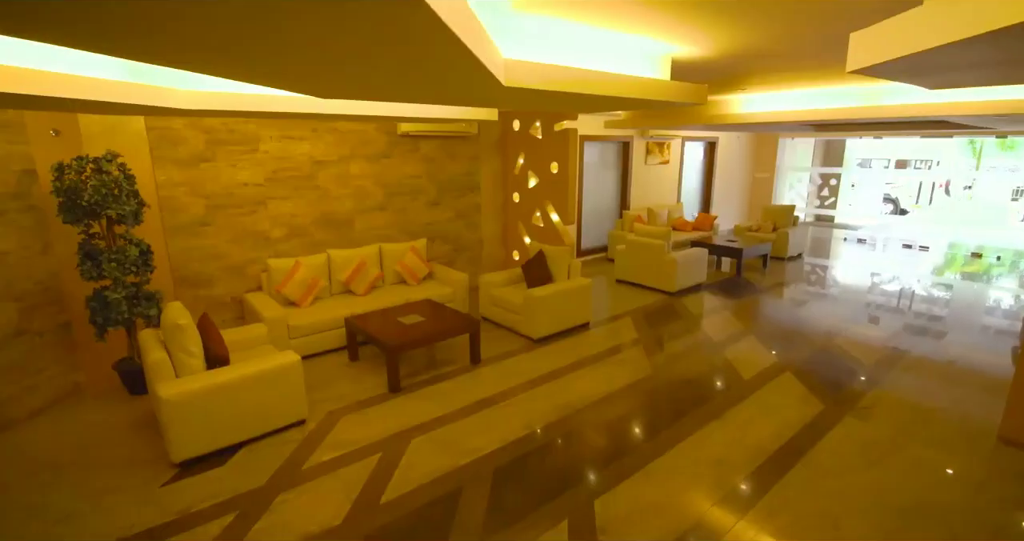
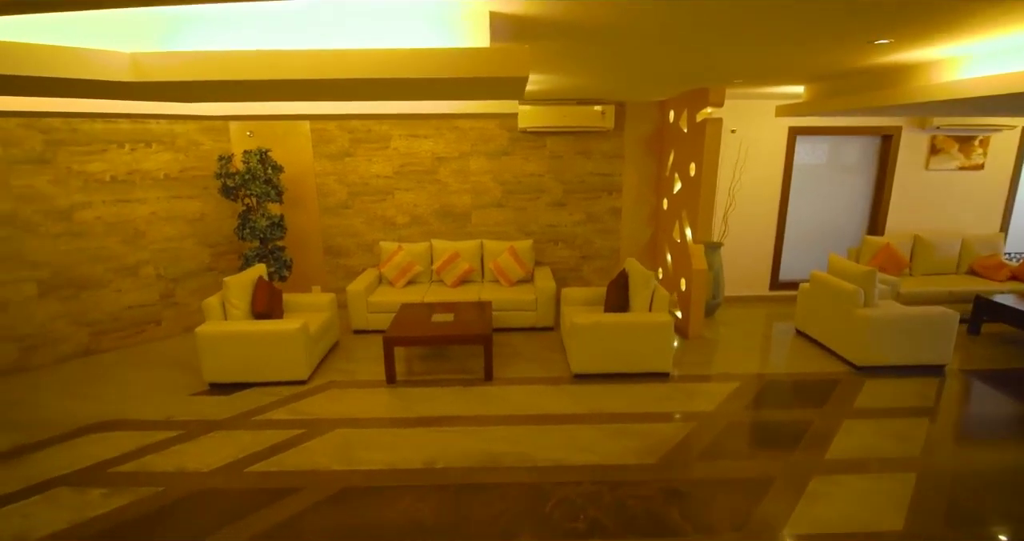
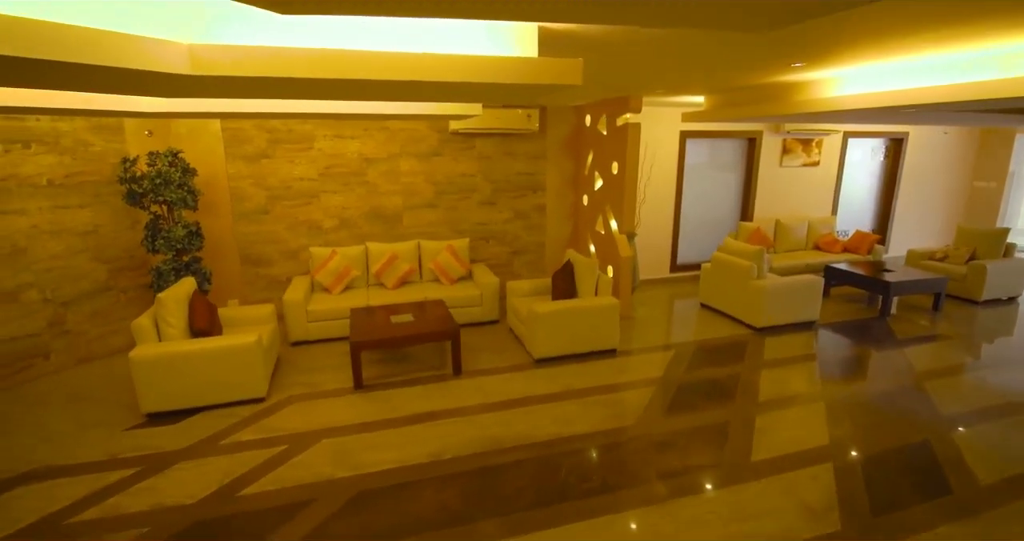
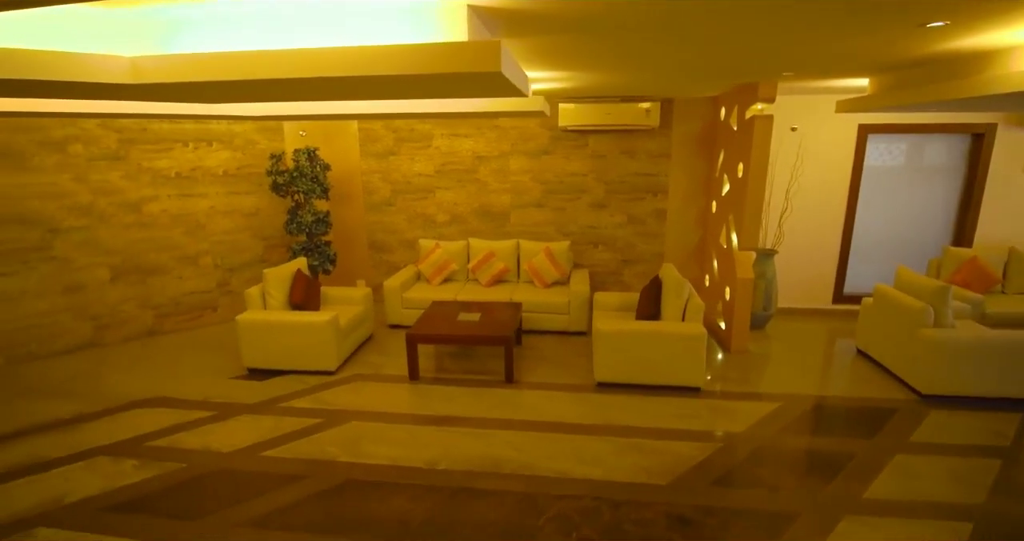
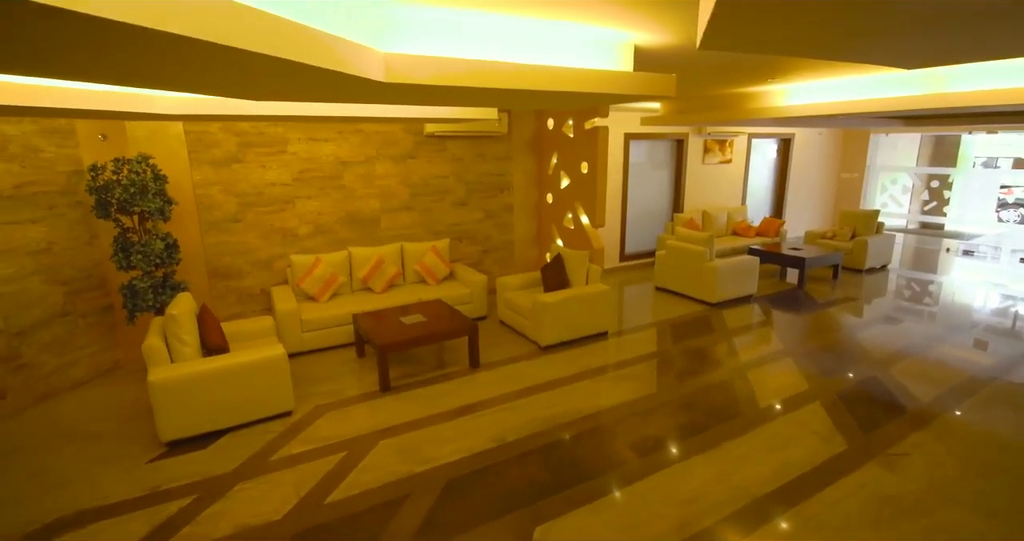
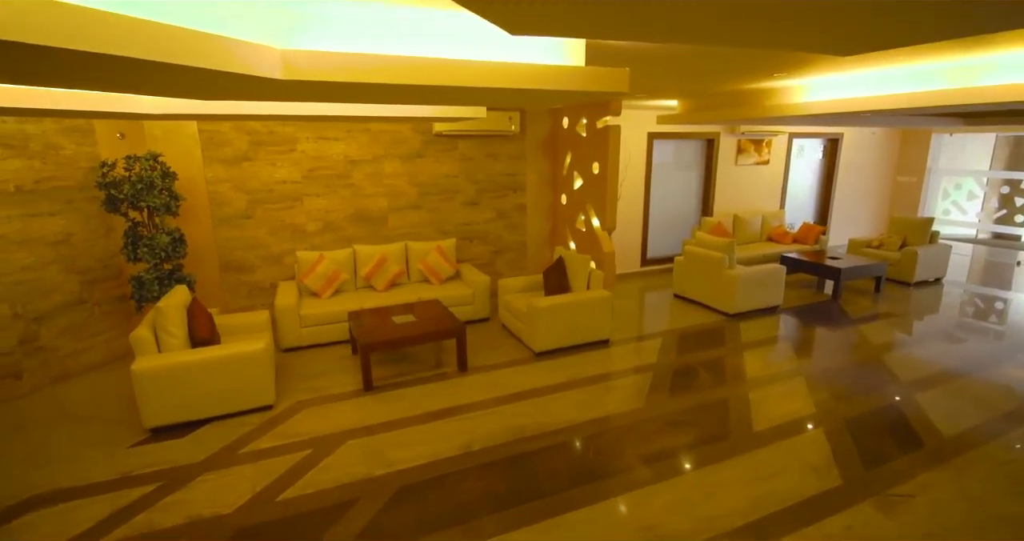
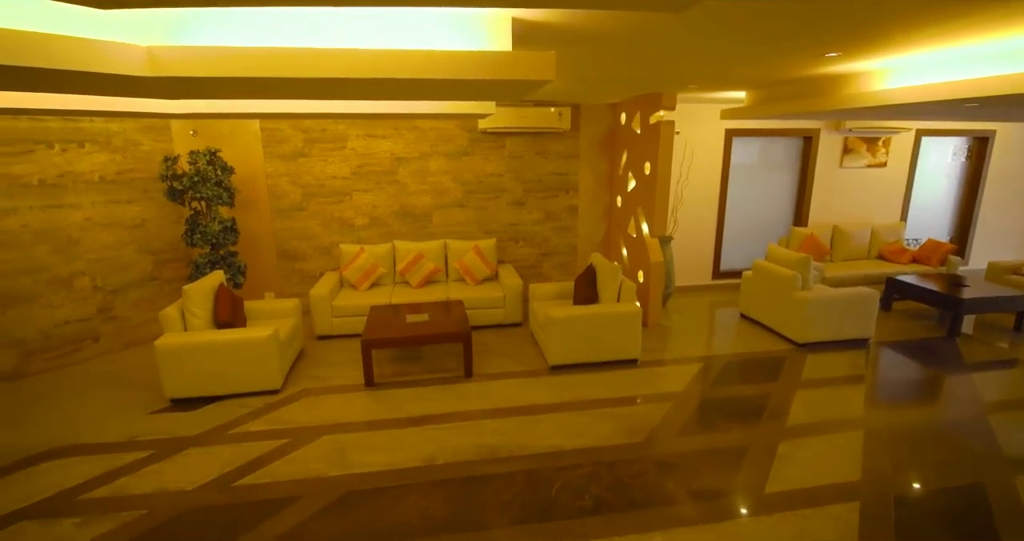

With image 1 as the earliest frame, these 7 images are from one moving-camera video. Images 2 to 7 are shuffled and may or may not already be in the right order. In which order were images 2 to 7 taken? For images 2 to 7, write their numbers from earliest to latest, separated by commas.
5, 6, 3, 7, 2, 4
